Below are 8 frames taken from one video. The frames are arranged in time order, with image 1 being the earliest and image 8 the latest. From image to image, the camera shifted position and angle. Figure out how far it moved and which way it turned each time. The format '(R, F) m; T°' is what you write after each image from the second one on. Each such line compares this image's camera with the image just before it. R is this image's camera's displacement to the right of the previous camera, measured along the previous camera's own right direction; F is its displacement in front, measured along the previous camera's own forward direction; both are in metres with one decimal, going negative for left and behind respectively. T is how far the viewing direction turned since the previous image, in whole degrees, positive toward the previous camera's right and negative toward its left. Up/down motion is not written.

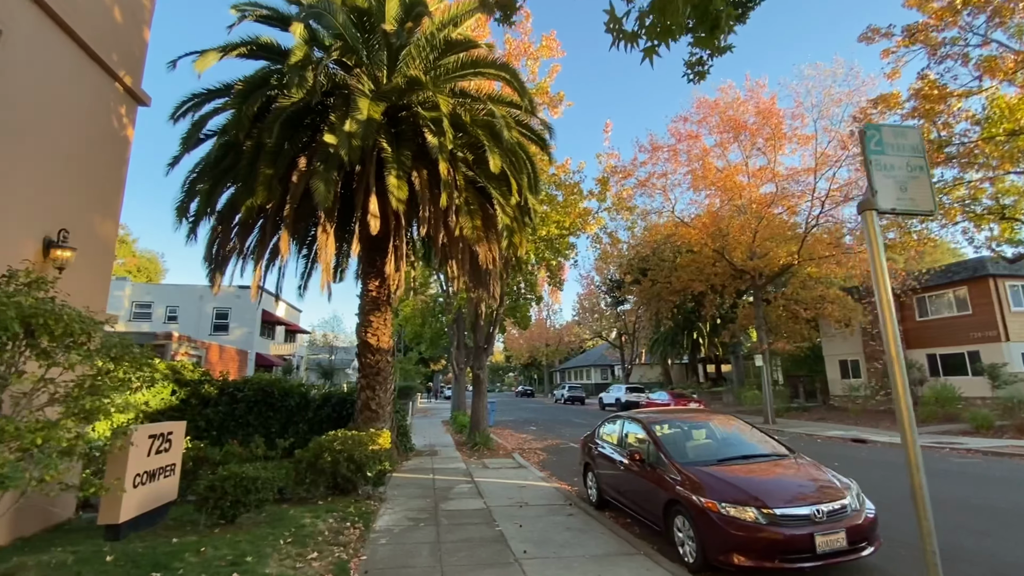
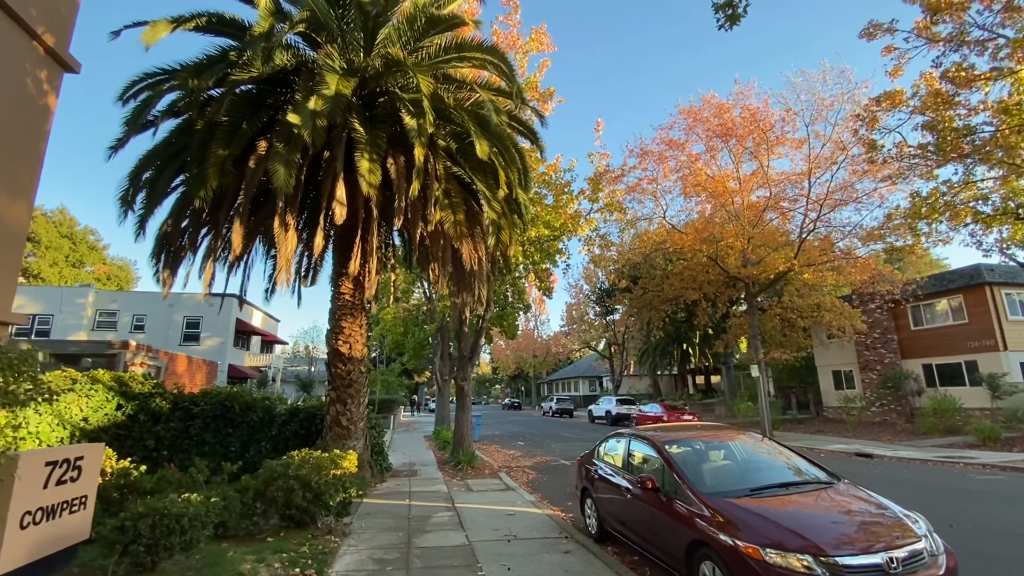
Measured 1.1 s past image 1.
(0.0, +1.1) m; +2°
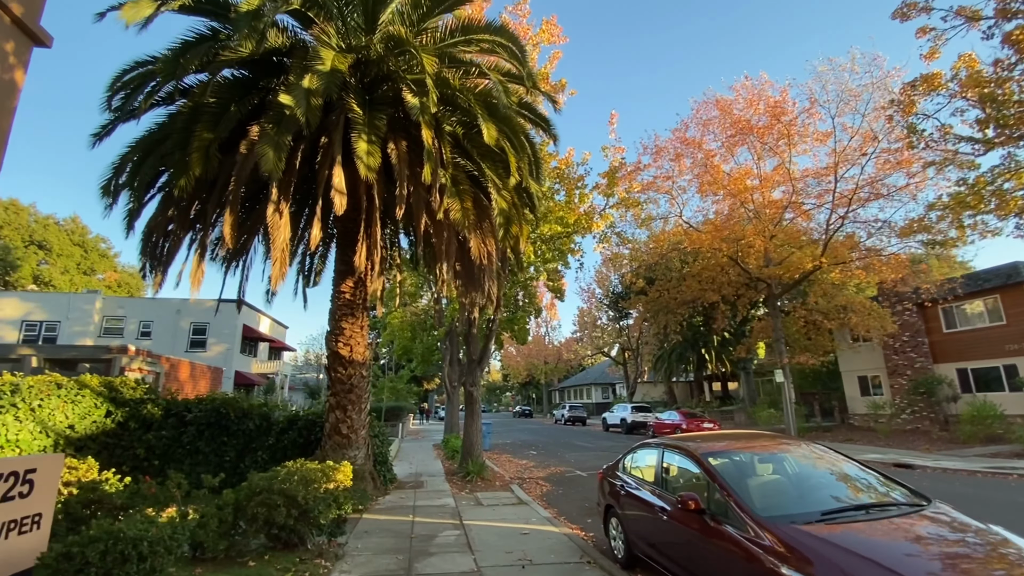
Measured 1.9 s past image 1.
(0.0, +0.8) m; -1°
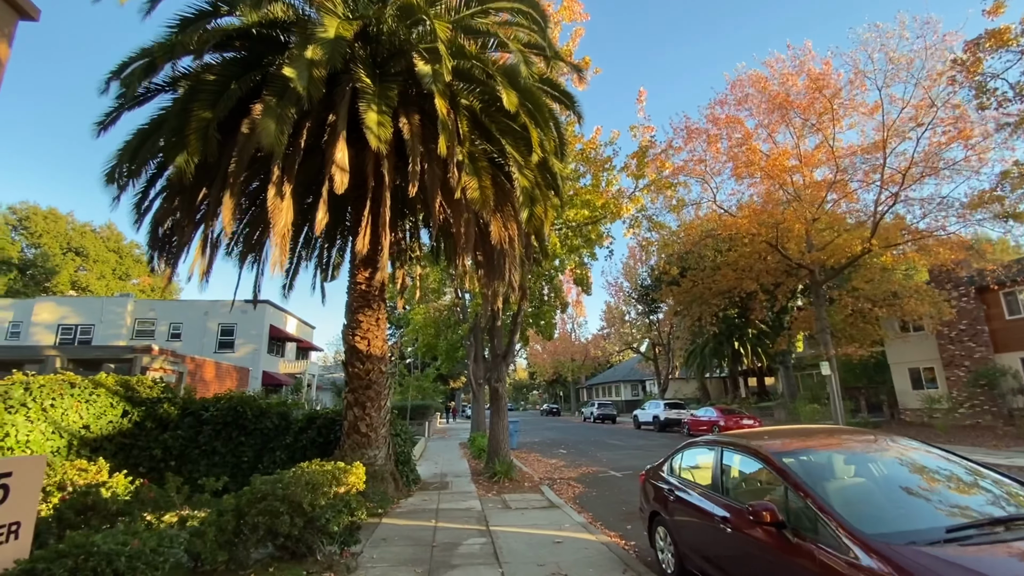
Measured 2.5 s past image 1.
(0.0, +0.8) m; -3°
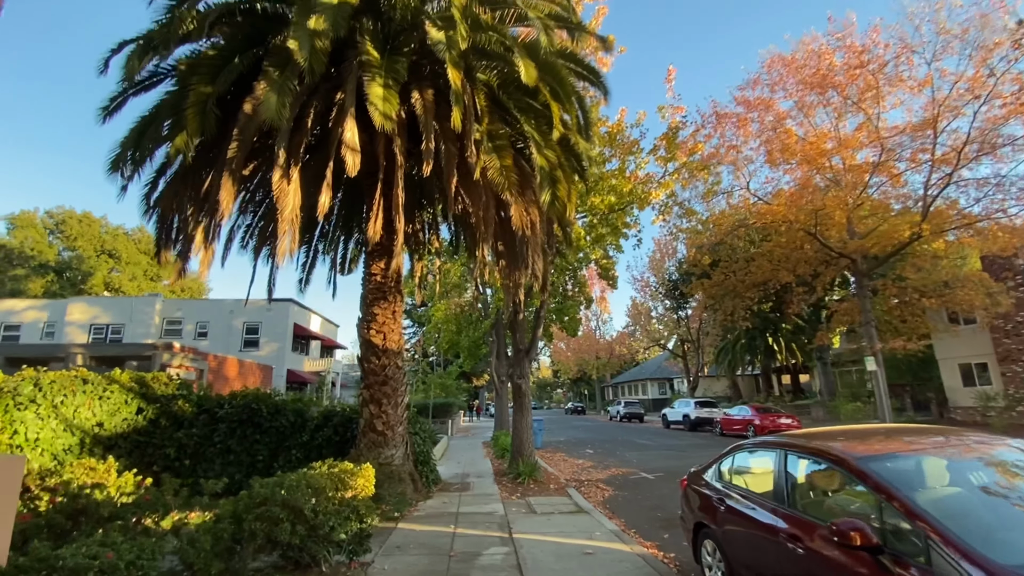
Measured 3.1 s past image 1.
(0.0, +0.6) m; -3°
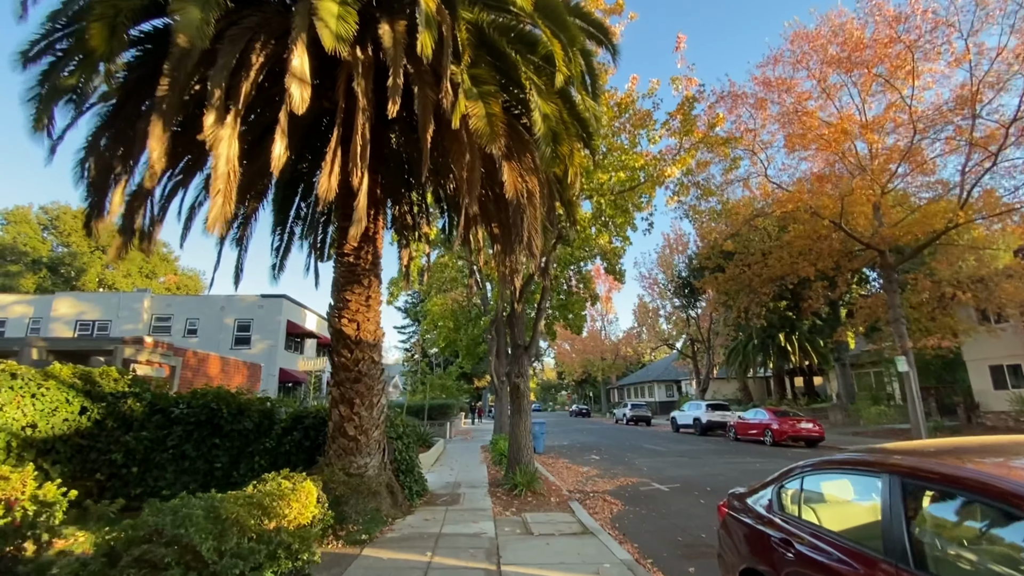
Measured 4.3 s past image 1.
(+0.2, +1.3) m; -1°
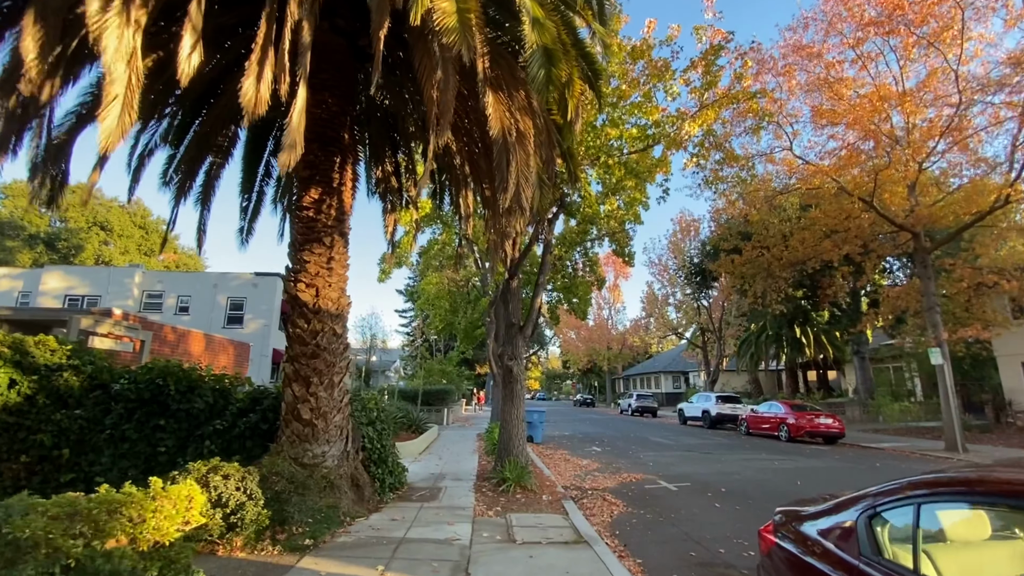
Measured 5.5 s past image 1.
(+0.3, +1.3) m; -1°
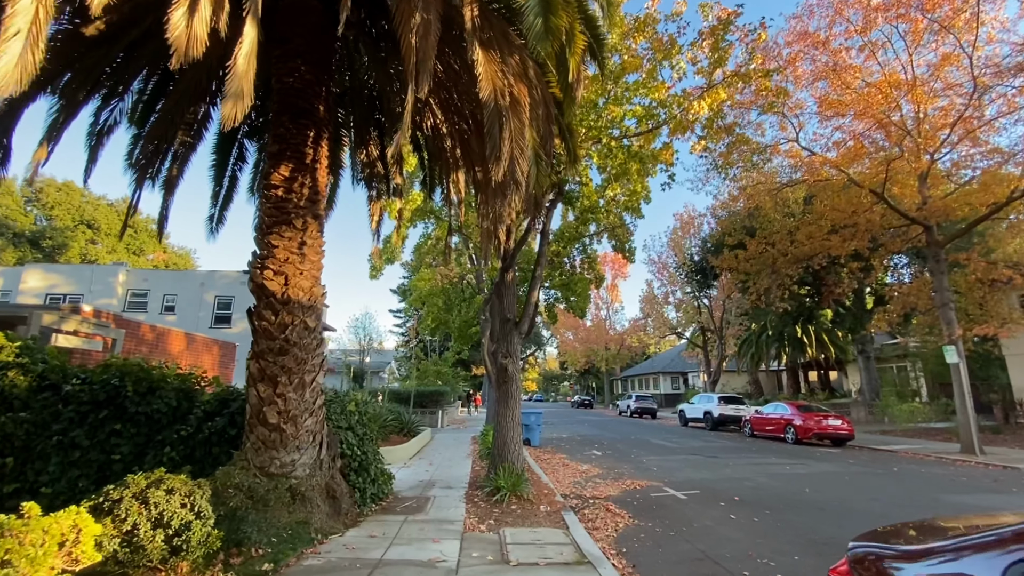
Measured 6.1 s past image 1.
(0.0, +0.8) m; 0°
